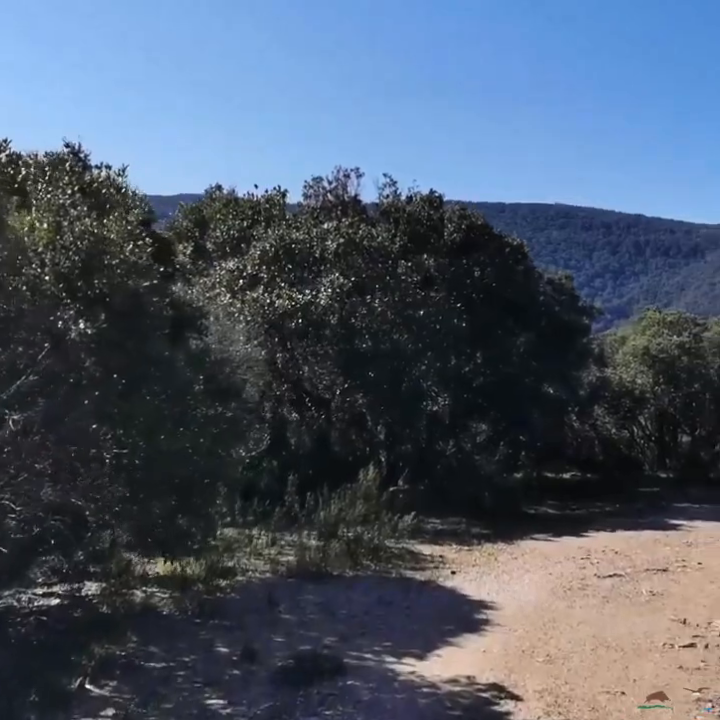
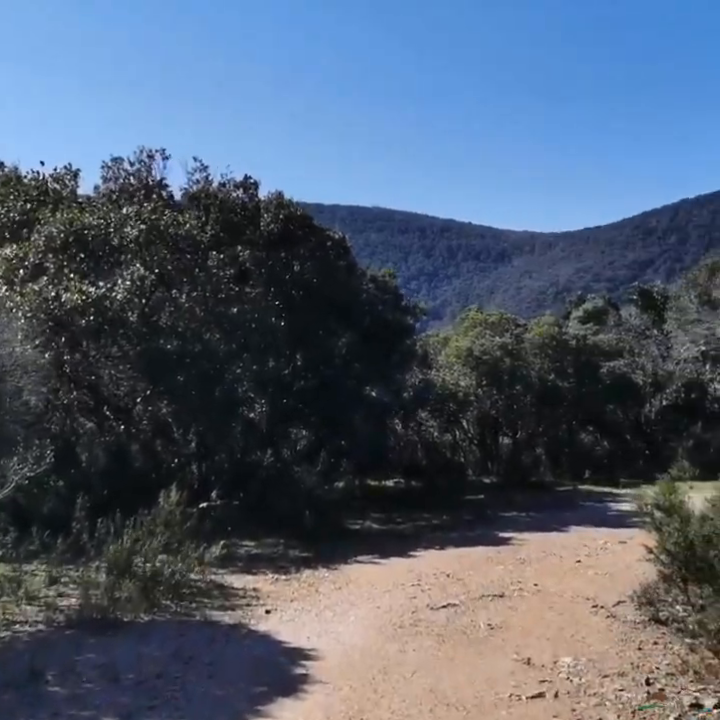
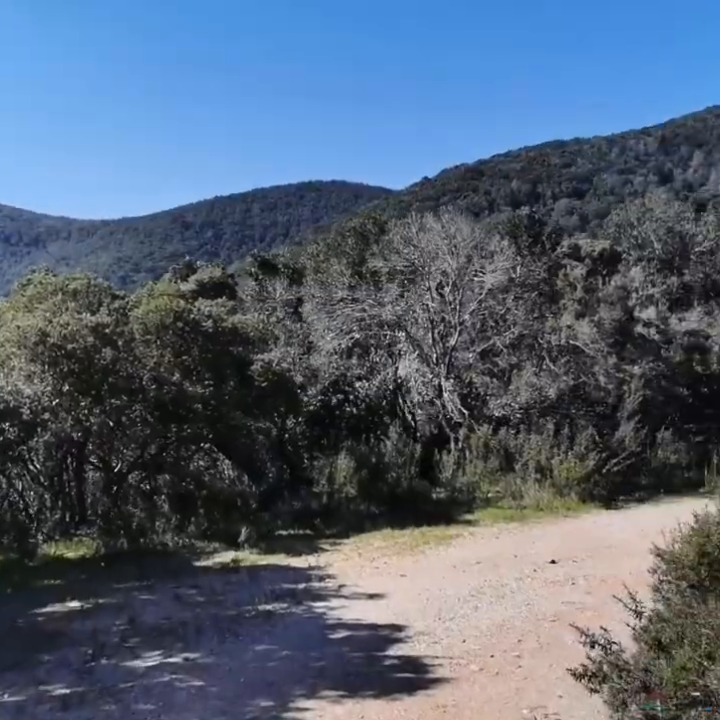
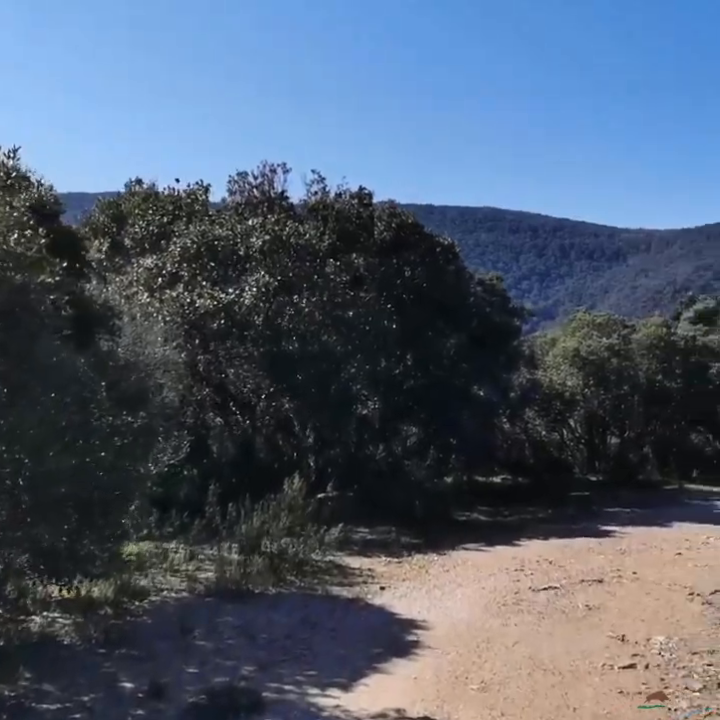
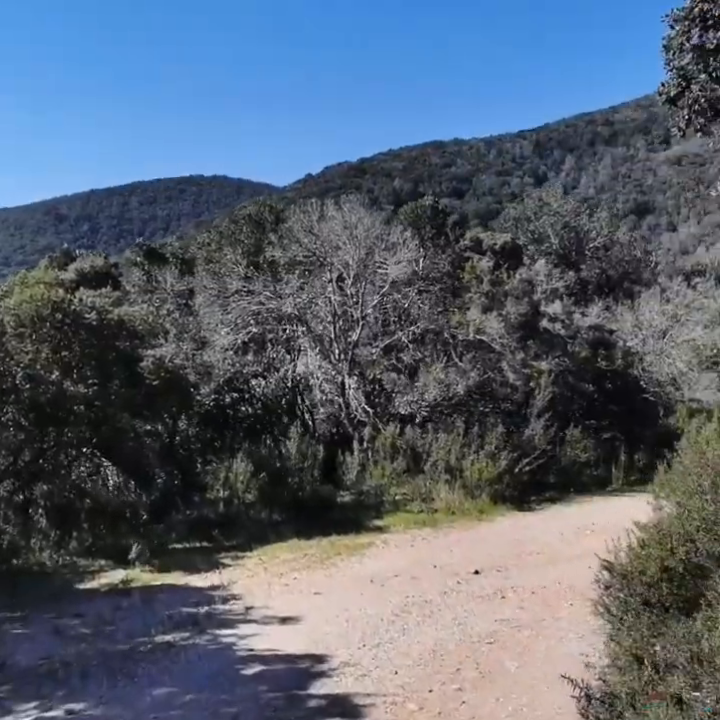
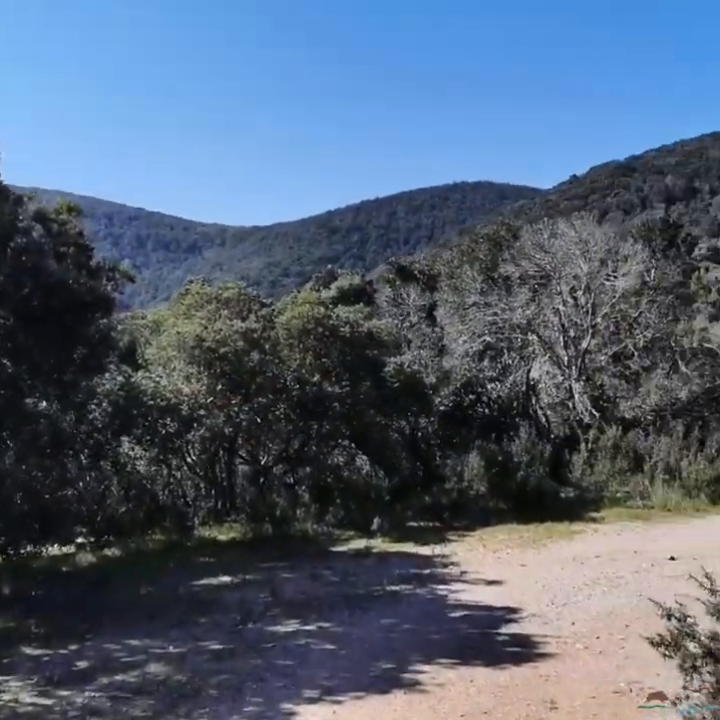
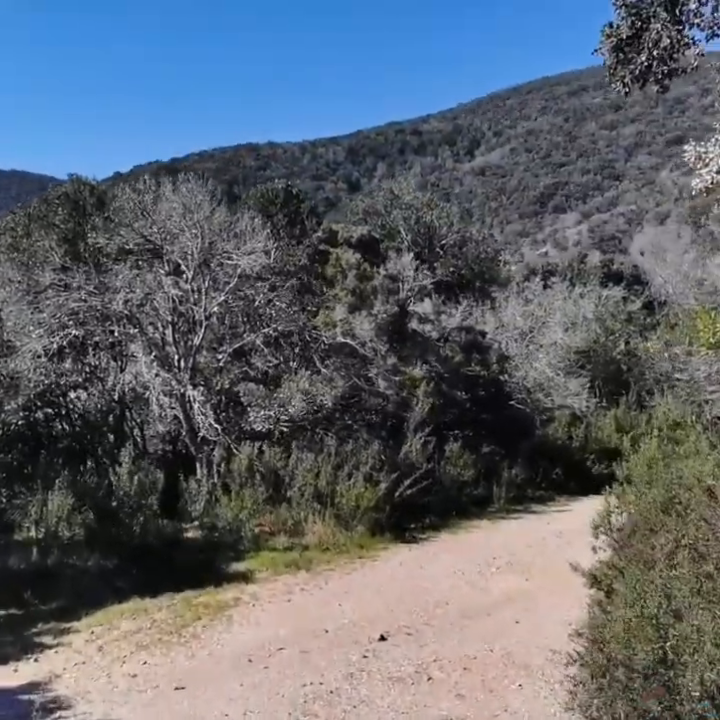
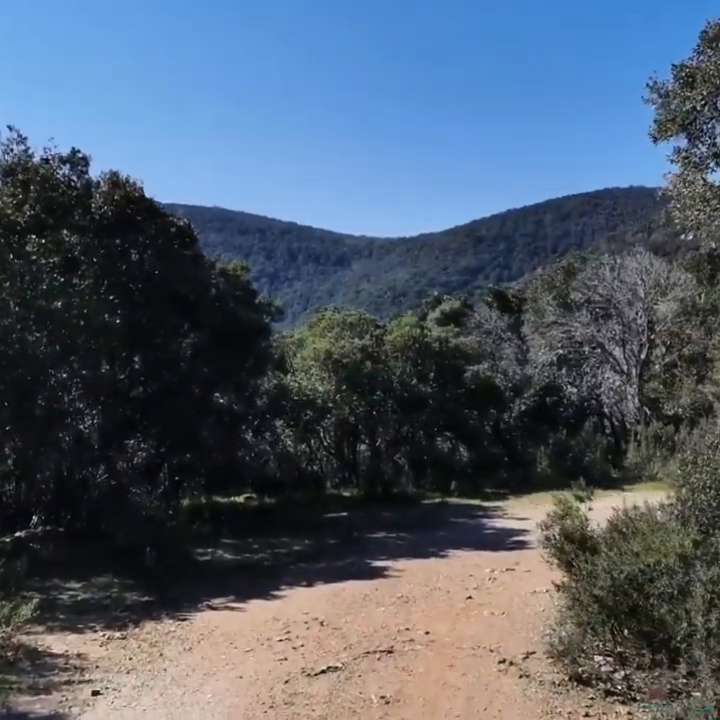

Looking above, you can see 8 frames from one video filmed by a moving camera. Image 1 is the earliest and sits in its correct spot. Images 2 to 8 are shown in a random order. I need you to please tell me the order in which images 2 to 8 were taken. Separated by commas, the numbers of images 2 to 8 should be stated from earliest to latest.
4, 2, 8, 6, 3, 5, 7
